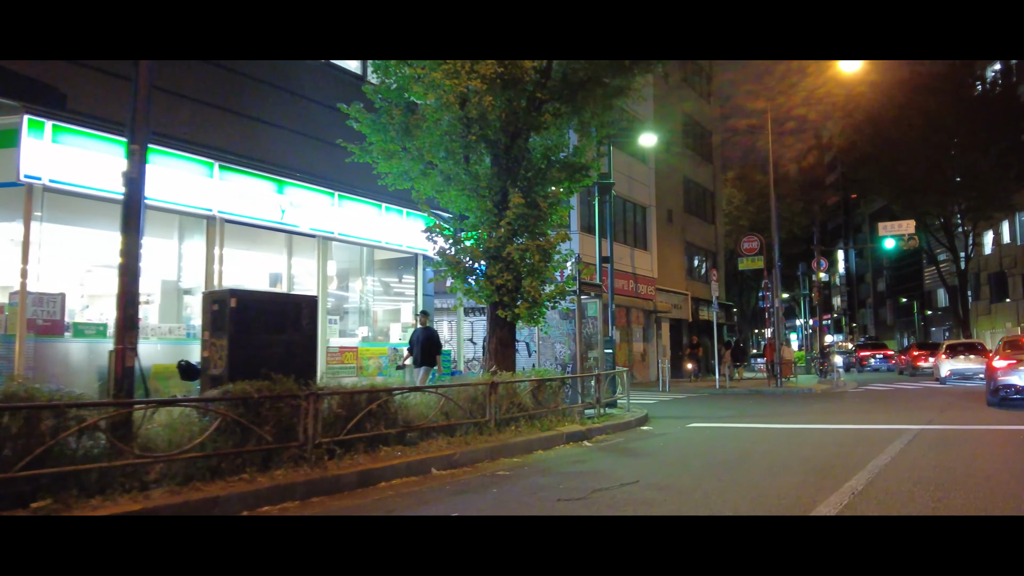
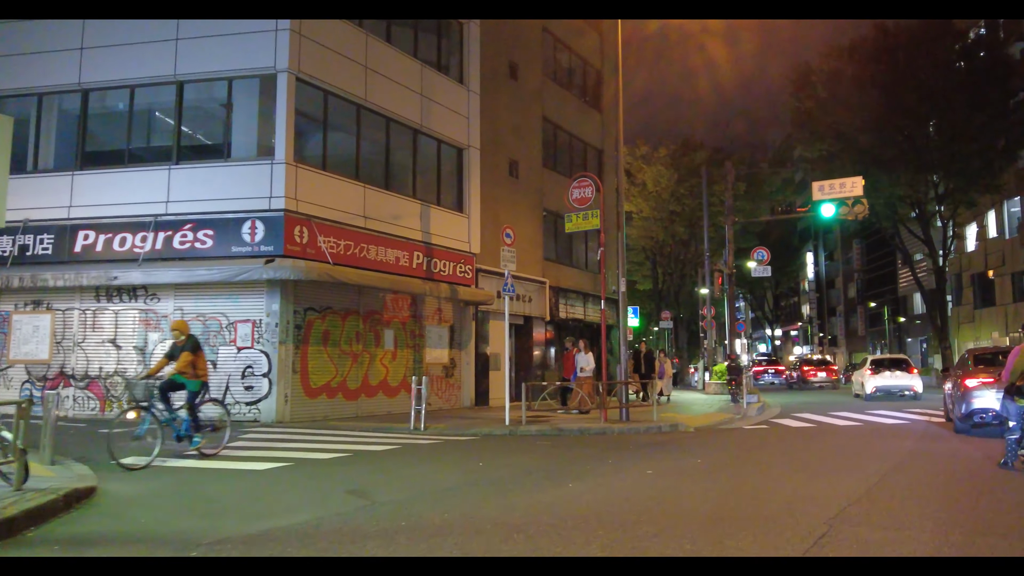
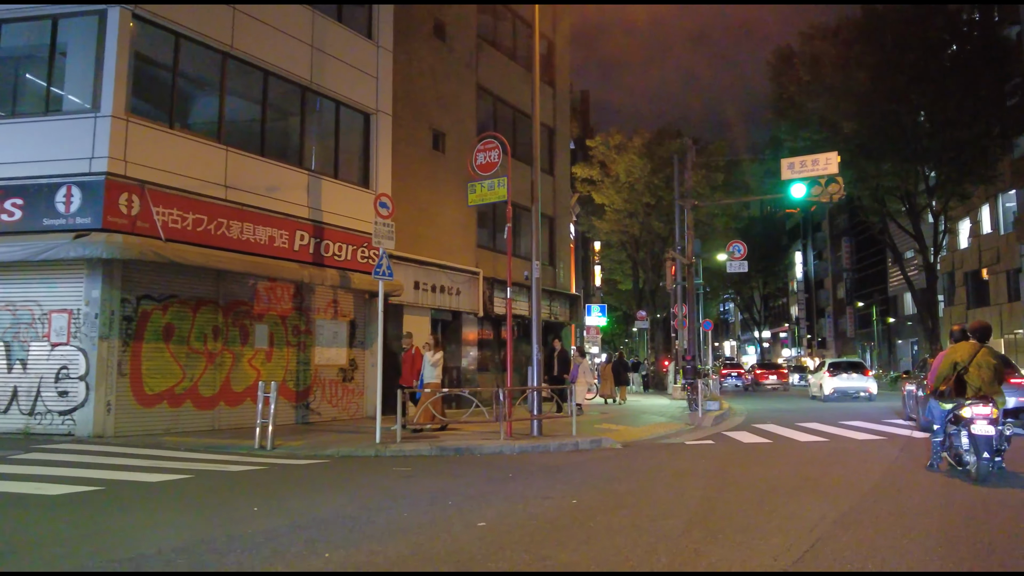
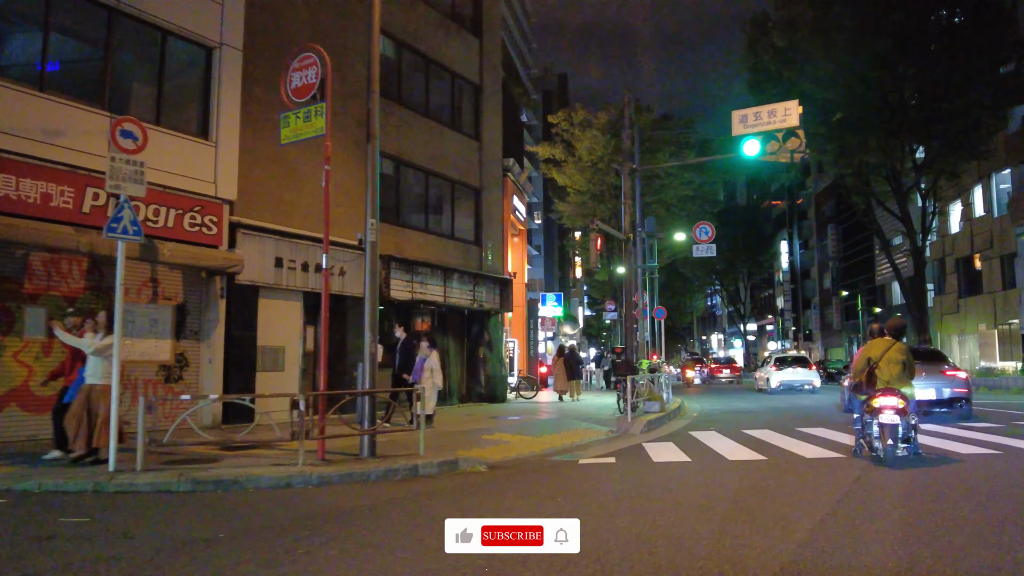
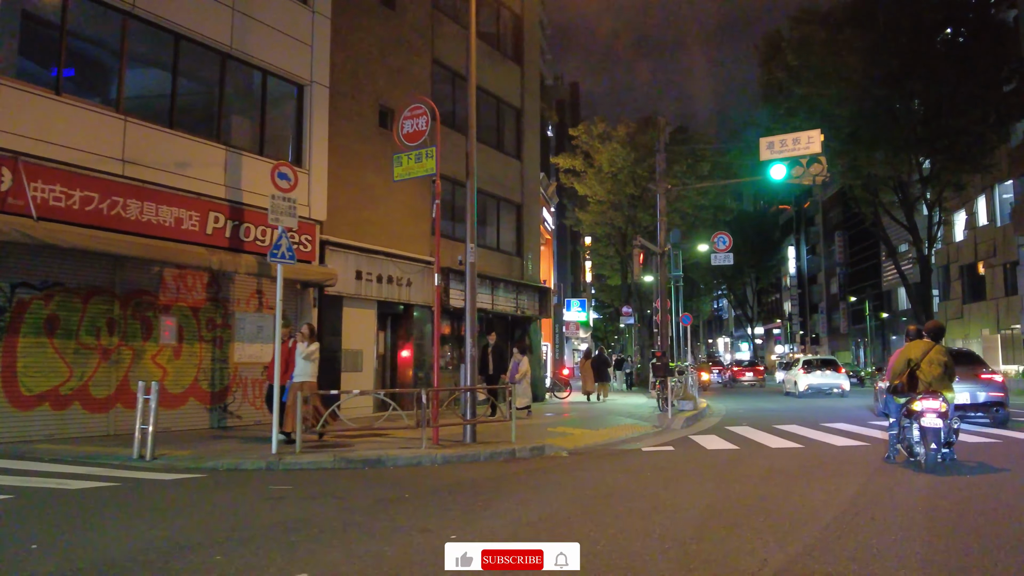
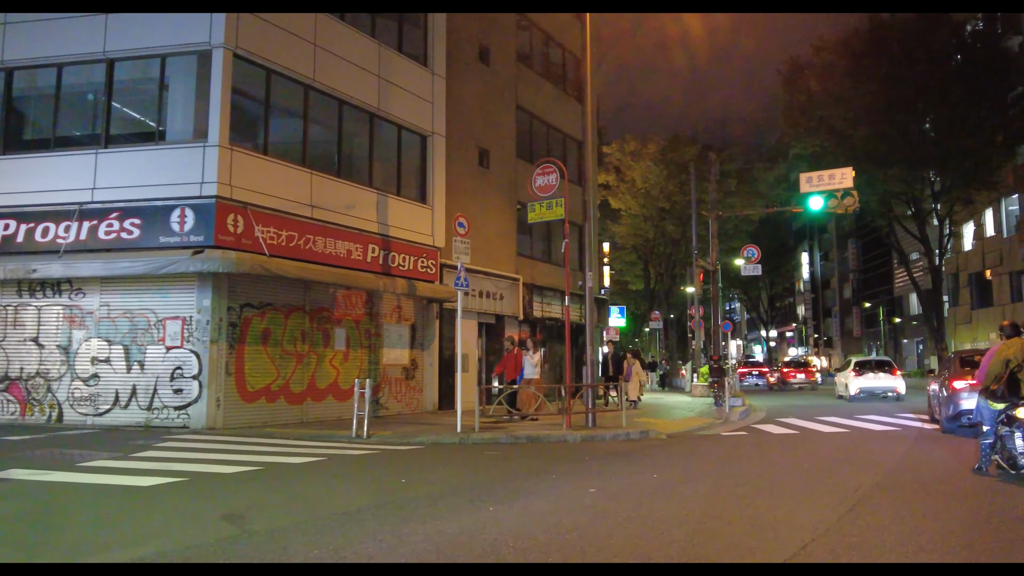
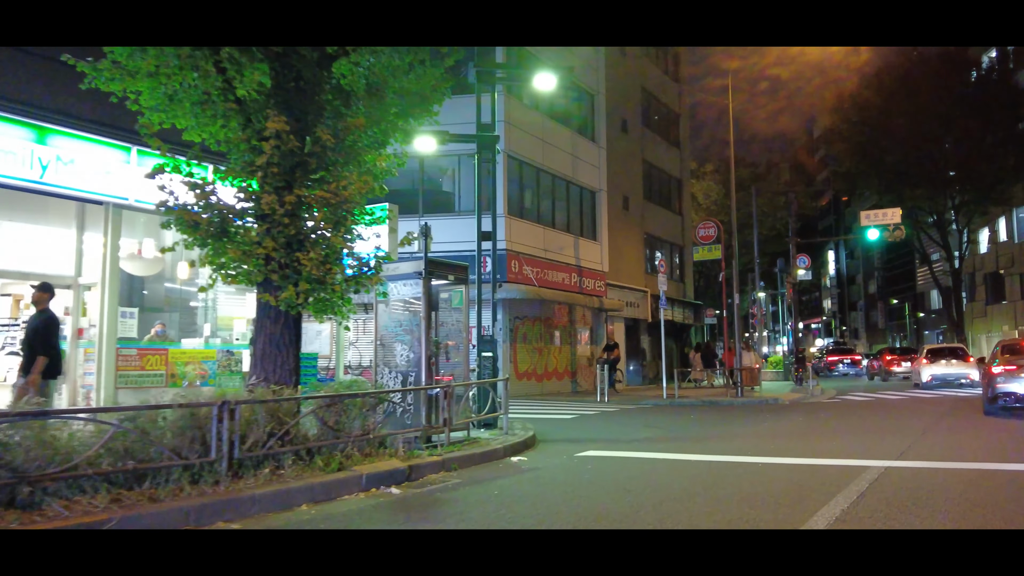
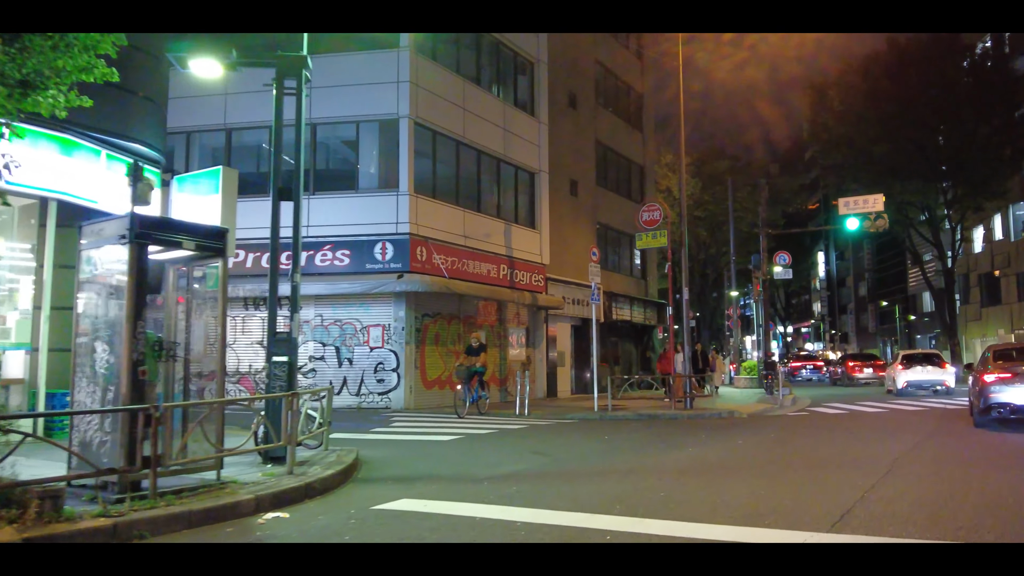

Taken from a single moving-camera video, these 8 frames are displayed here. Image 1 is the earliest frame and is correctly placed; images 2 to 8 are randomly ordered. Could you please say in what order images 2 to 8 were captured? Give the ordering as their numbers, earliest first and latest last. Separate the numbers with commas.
7, 8, 2, 6, 3, 5, 4
